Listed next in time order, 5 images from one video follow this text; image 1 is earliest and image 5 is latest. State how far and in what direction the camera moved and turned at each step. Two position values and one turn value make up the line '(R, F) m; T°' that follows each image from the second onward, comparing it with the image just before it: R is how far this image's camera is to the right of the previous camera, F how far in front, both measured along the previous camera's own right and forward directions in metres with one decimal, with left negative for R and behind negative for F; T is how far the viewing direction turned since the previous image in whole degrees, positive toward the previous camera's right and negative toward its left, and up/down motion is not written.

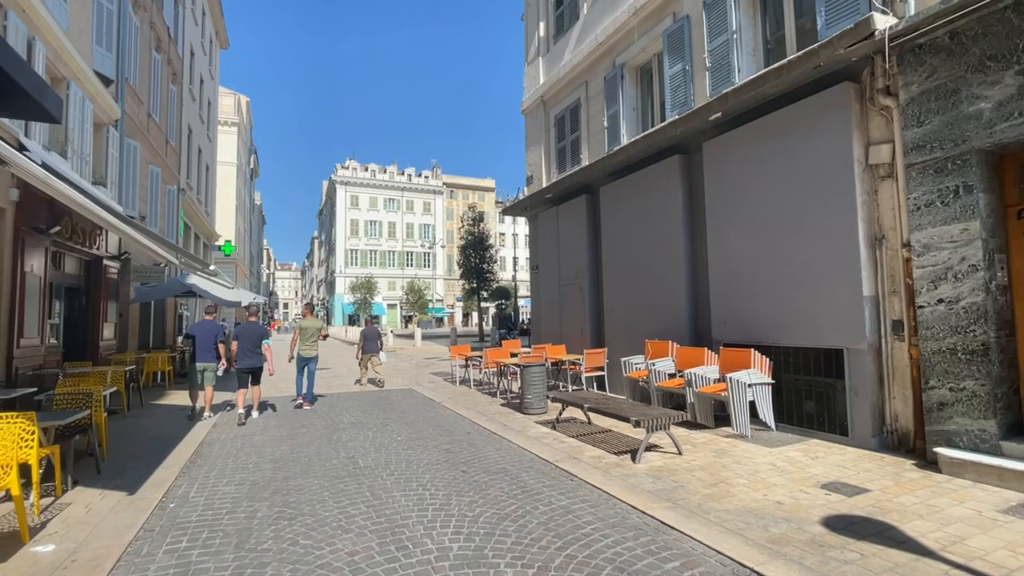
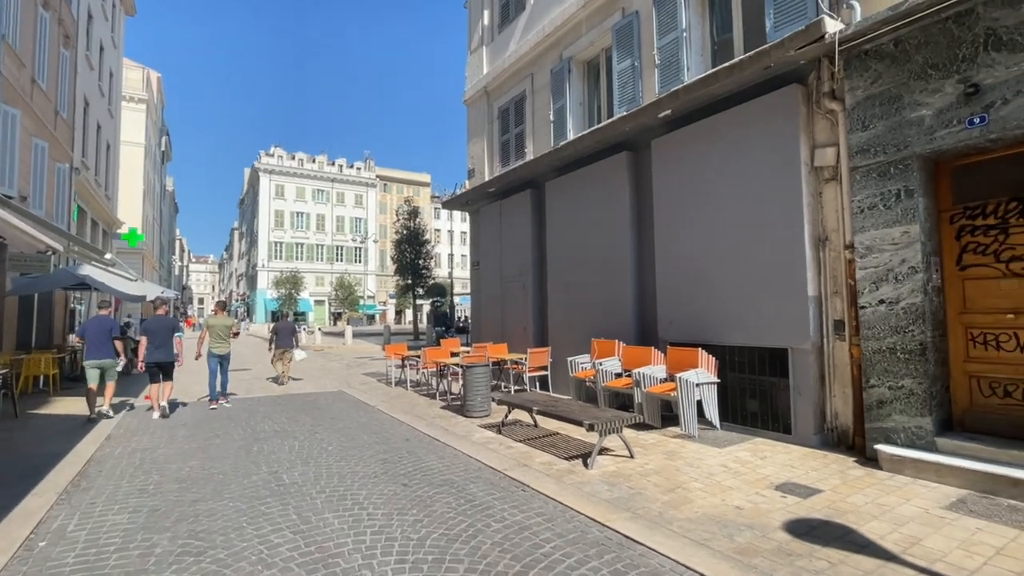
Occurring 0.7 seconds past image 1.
(-0.2, +0.4) m; +8°
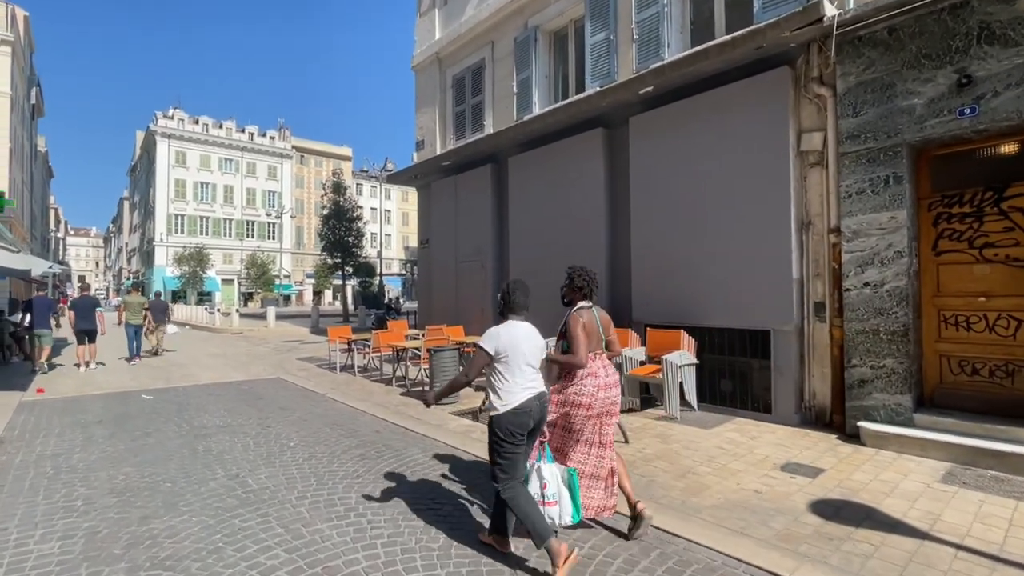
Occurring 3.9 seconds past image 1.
(-0.8, +0.5) m; +9°
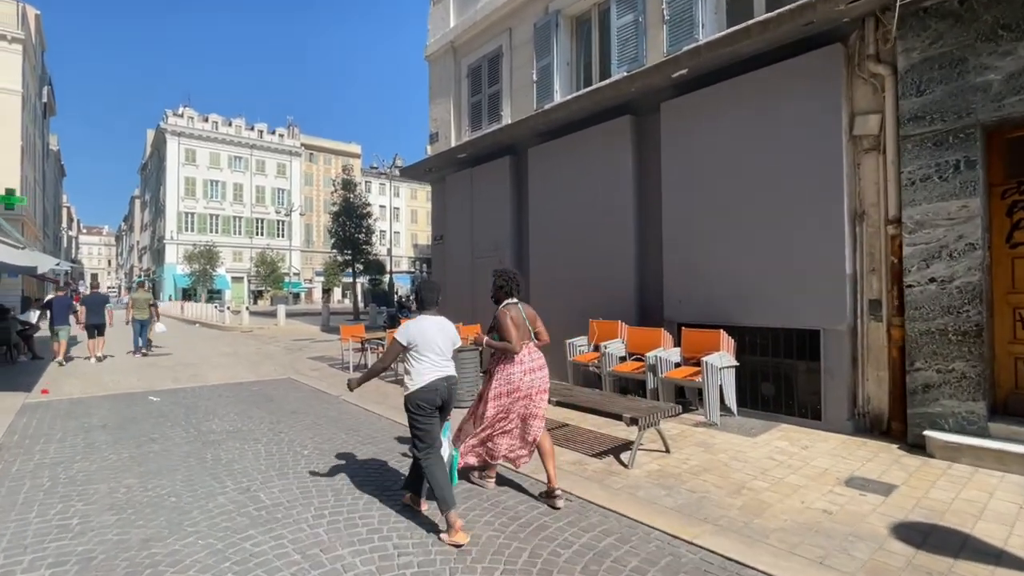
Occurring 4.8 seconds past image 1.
(-0.2, +0.4) m; -1°
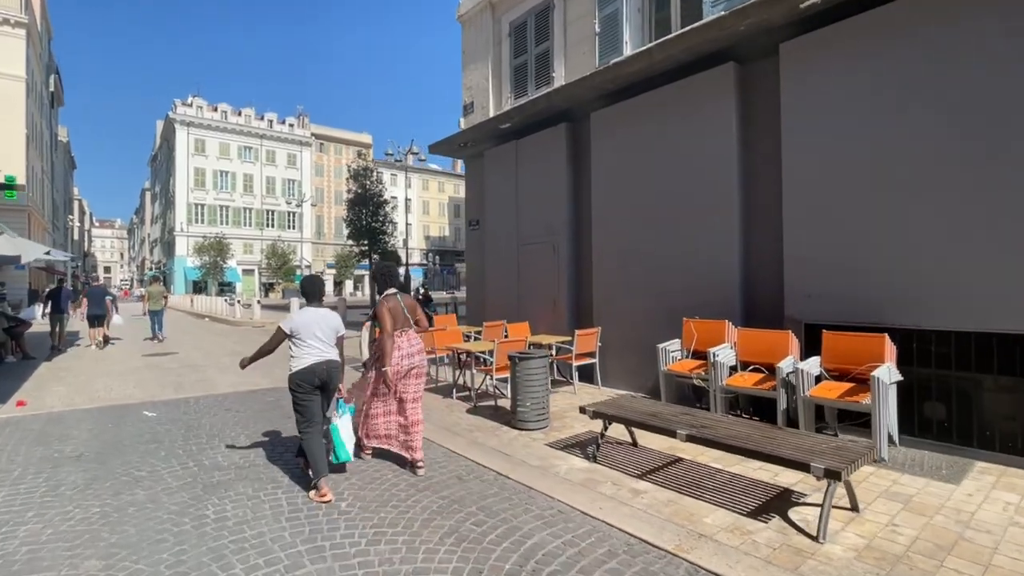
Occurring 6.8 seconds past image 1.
(-0.8, +1.6) m; -1°
